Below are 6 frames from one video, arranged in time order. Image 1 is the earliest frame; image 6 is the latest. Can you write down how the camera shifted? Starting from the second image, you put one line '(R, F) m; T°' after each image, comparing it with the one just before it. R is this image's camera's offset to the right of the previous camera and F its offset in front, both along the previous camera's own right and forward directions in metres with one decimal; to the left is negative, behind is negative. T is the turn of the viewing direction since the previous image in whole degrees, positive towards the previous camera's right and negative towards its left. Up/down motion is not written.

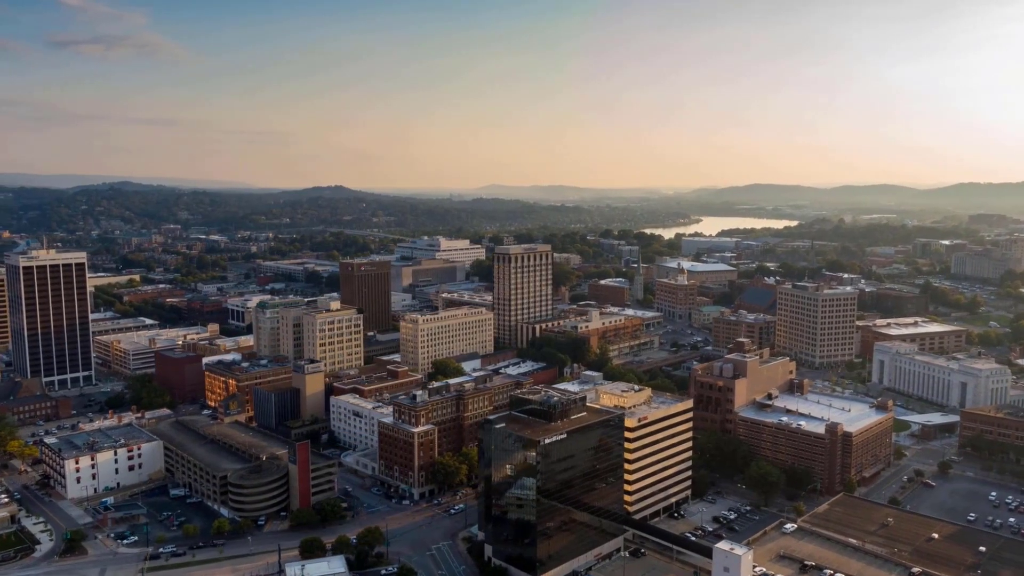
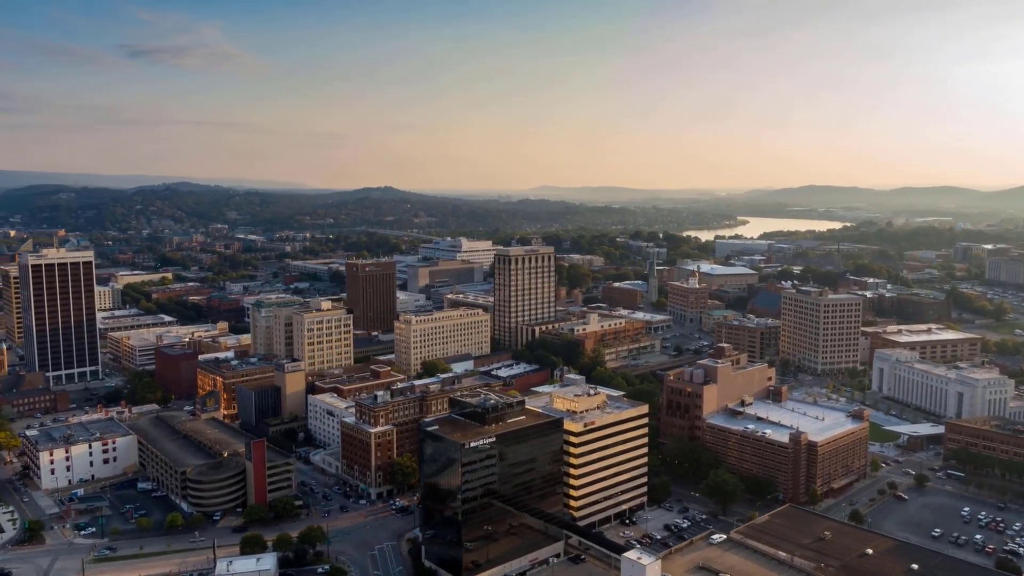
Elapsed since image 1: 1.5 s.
(+5.2, +0.3) m; -4°
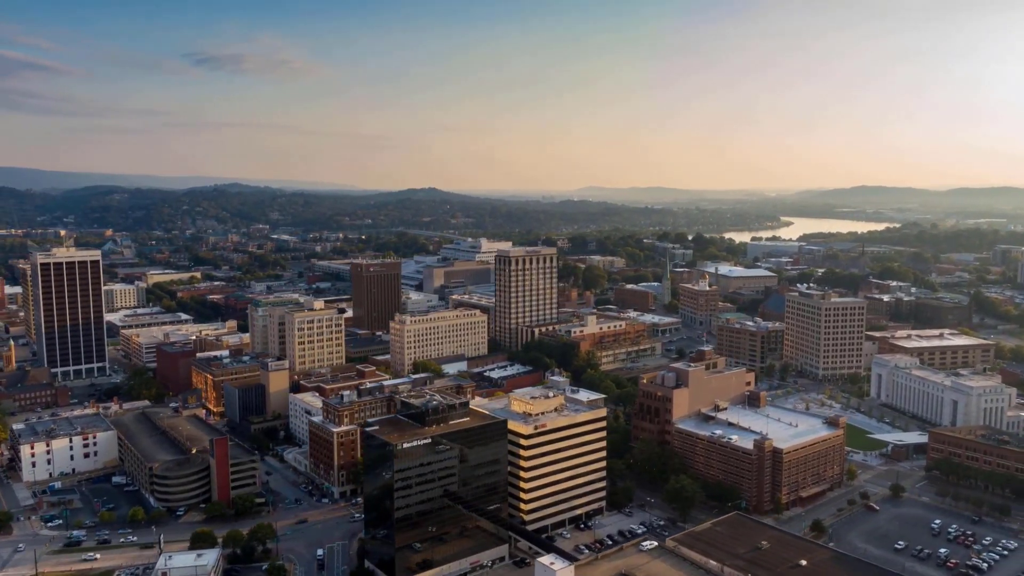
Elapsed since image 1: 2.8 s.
(+4.7, +0.3) m; -3°
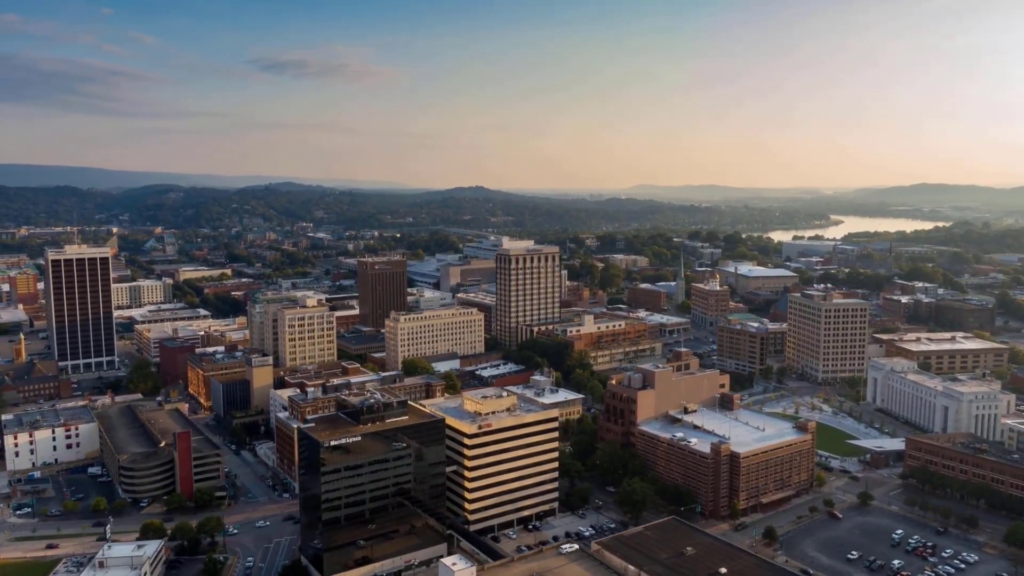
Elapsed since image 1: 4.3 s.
(+5.2, +0.3) m; -4°
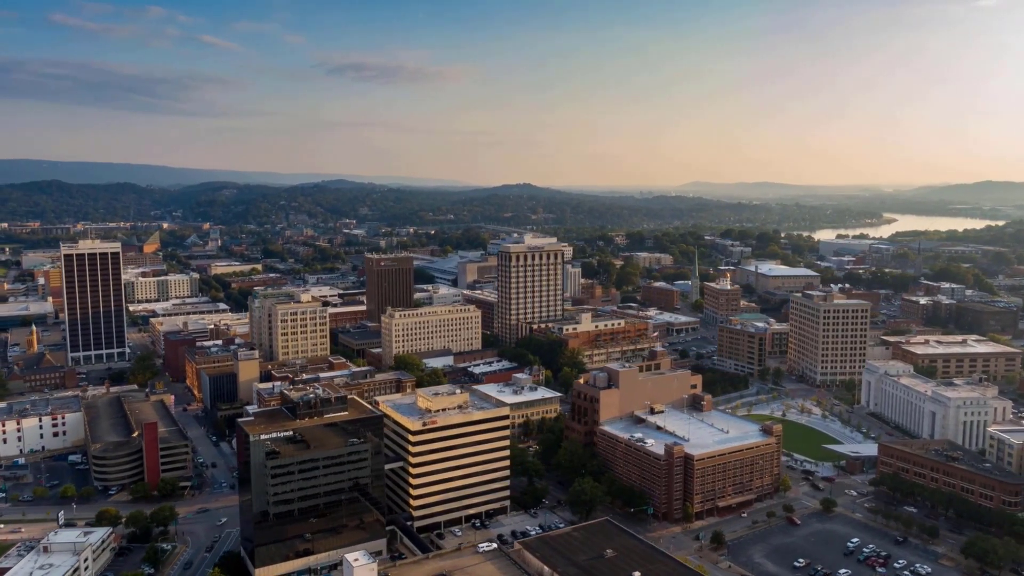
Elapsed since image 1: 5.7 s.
(+5.2, +0.3) m; -4°
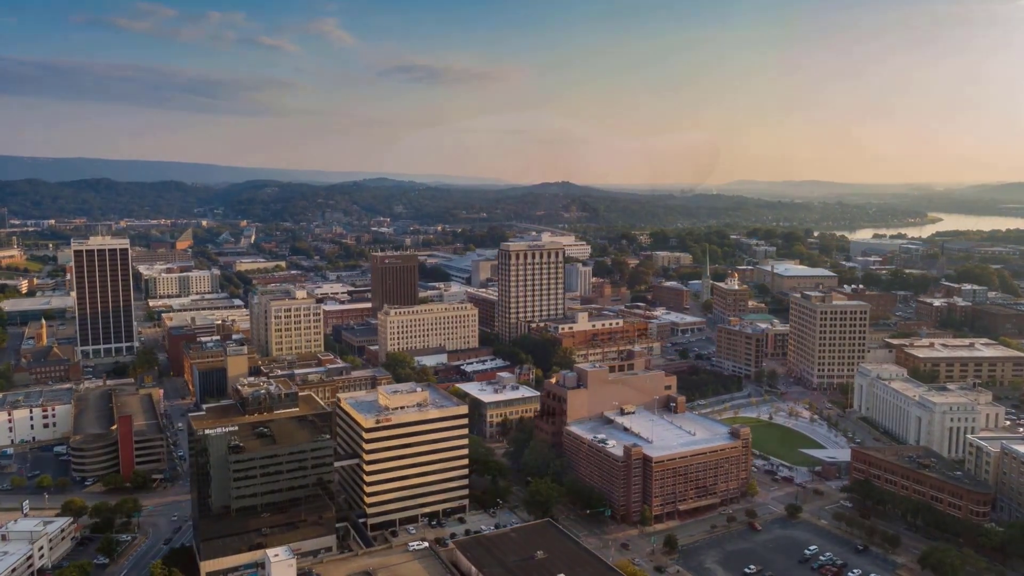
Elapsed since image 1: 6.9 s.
(+4.3, +0.3) m; -3°
